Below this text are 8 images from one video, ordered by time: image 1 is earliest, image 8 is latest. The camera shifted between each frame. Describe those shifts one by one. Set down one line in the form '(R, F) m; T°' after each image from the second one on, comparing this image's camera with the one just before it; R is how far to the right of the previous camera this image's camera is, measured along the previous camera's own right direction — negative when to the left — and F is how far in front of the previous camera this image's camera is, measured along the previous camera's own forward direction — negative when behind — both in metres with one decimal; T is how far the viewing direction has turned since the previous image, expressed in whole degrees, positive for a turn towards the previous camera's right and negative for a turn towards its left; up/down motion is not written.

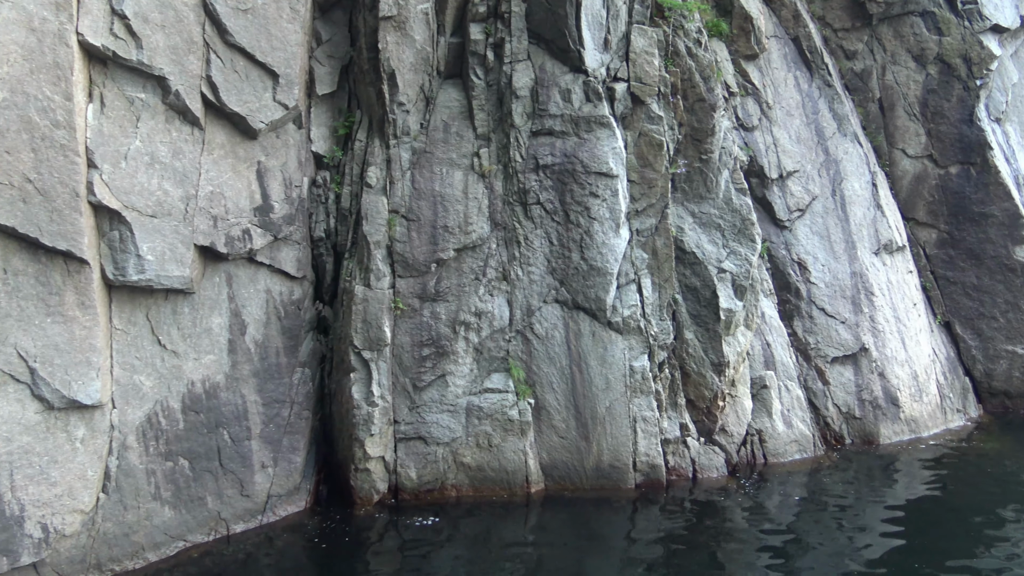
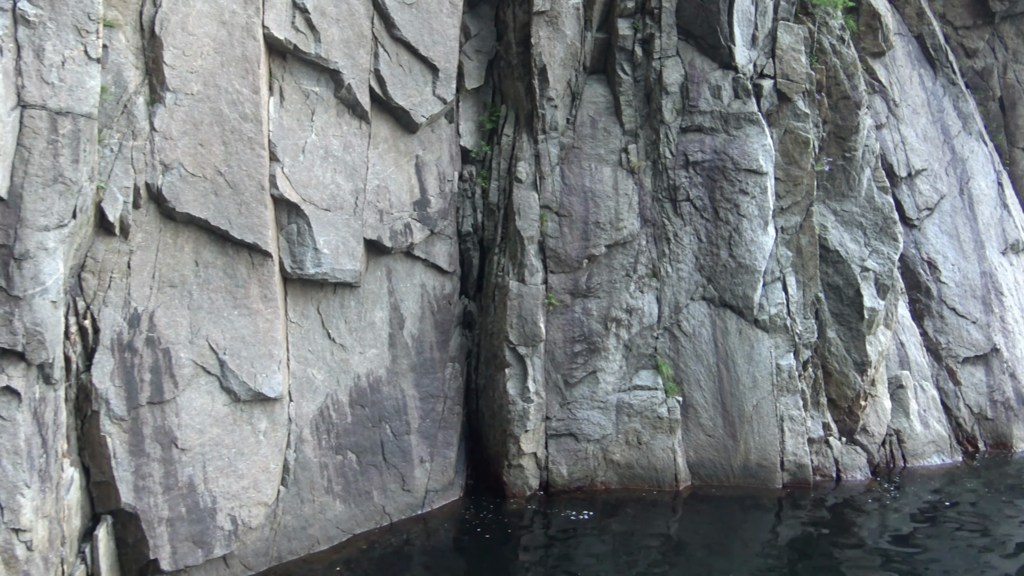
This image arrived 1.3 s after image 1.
(-1.6, 0.0) m; -1°
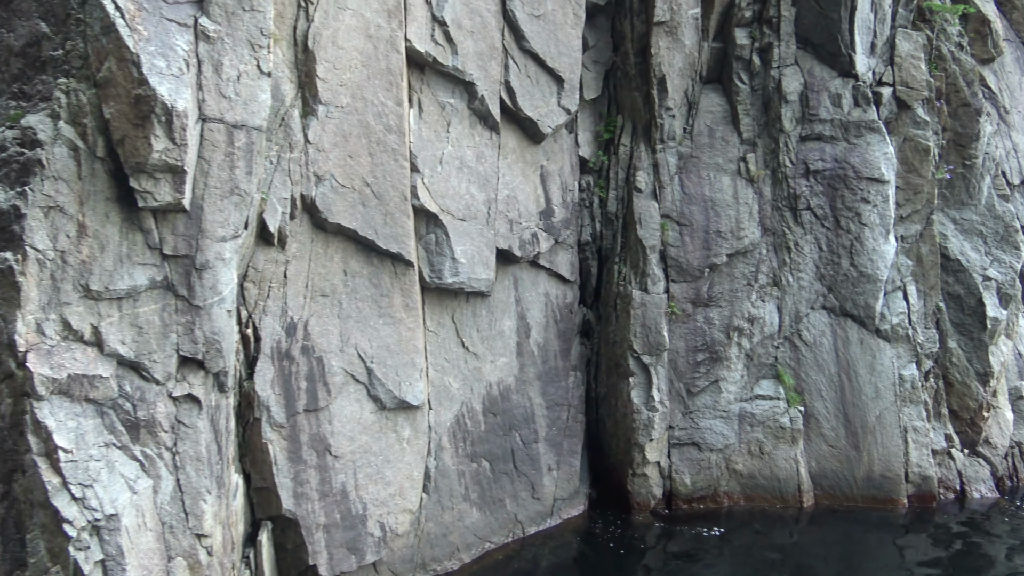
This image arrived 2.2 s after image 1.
(-1.0, -0.1) m; -2°
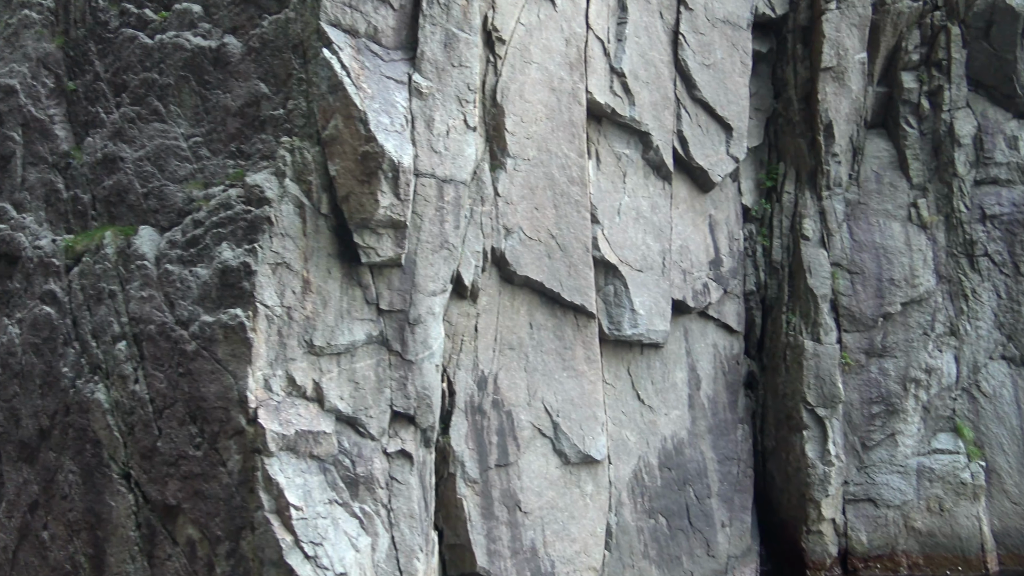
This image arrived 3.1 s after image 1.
(-1.1, +0.1) m; -4°
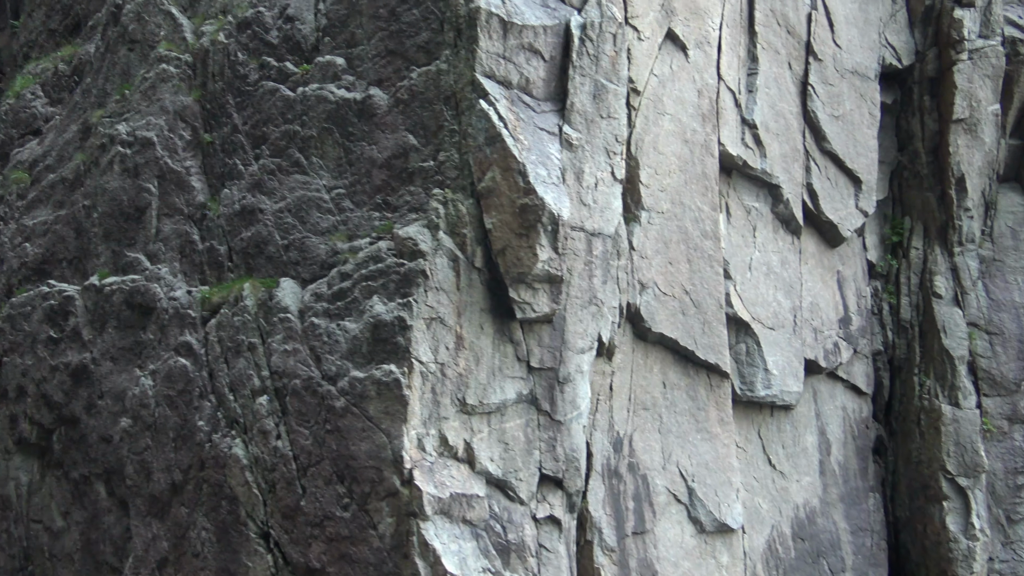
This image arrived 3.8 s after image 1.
(-0.8, +0.2) m; -3°
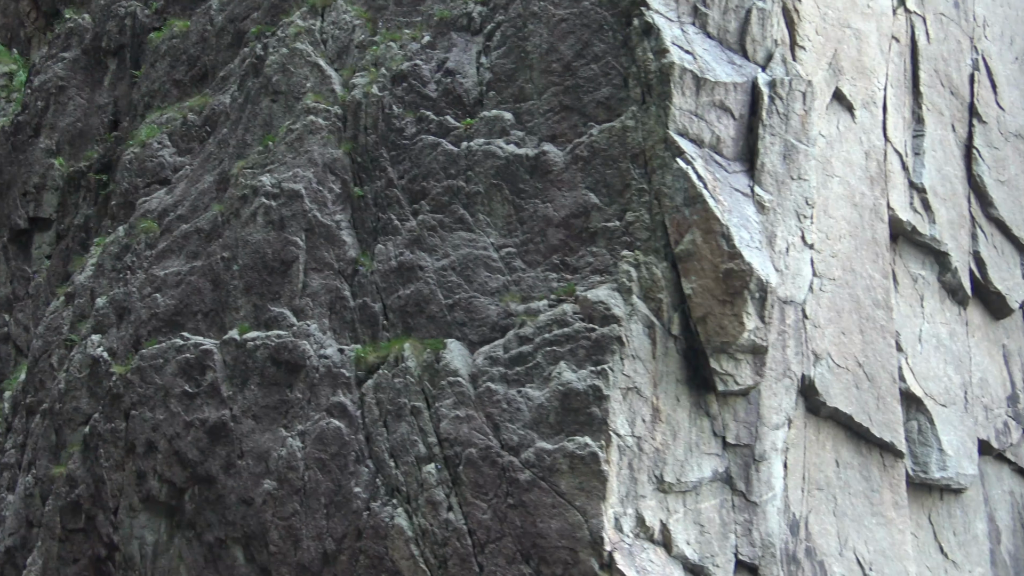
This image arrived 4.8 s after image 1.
(-1.0, +0.4) m; -2°
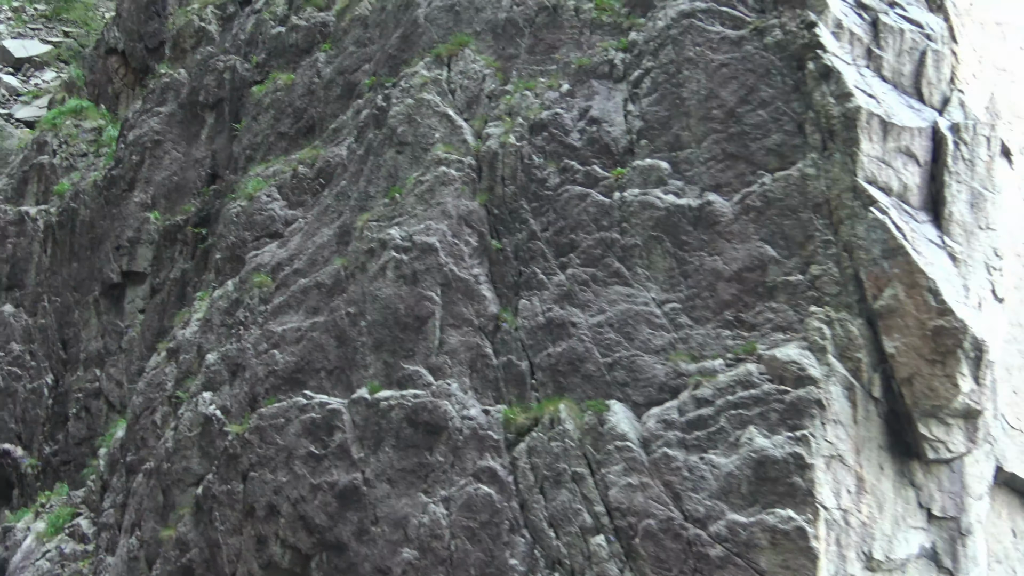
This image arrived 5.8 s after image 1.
(-0.9, +0.4) m; -2°
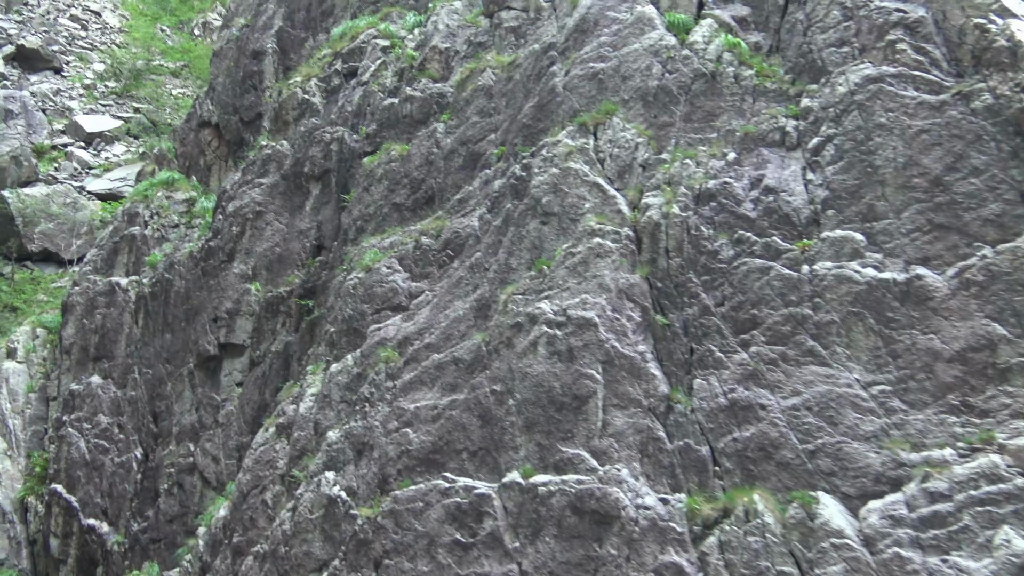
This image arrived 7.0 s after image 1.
(-1.0, +0.4) m; -2°
